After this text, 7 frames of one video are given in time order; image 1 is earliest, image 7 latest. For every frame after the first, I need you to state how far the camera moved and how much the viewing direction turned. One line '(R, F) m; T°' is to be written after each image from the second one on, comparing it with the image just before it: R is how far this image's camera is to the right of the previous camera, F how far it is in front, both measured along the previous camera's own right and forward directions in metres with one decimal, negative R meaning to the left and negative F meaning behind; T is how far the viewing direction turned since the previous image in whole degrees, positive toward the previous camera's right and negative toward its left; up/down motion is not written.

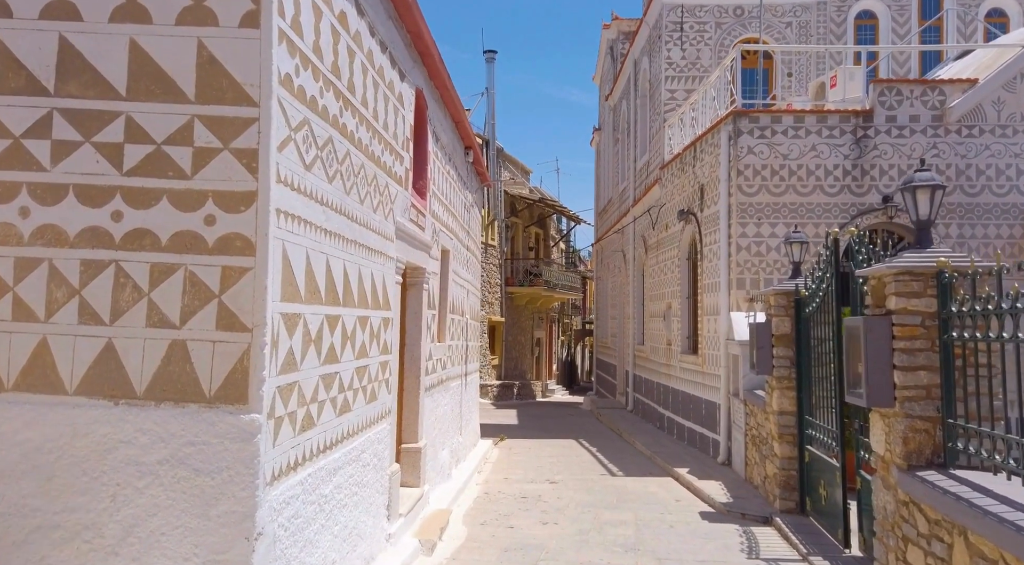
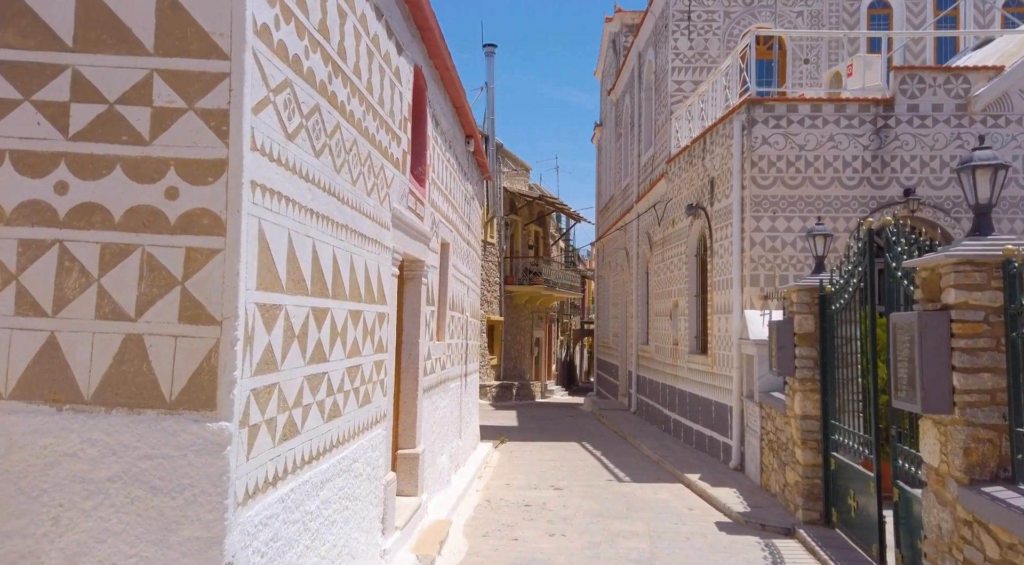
(-0.1, +0.5) m; 0°
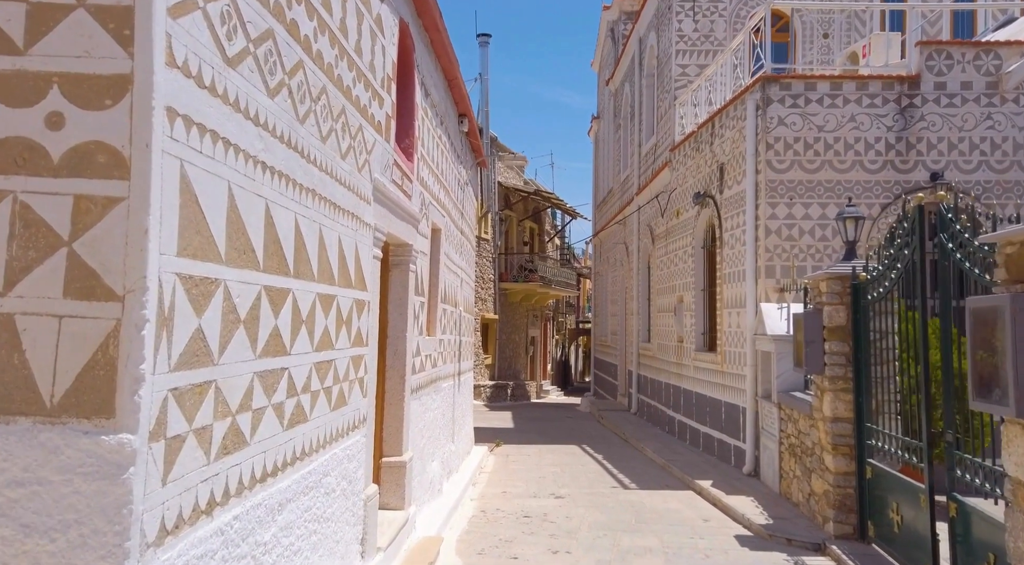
(0.0, +0.7) m; 0°
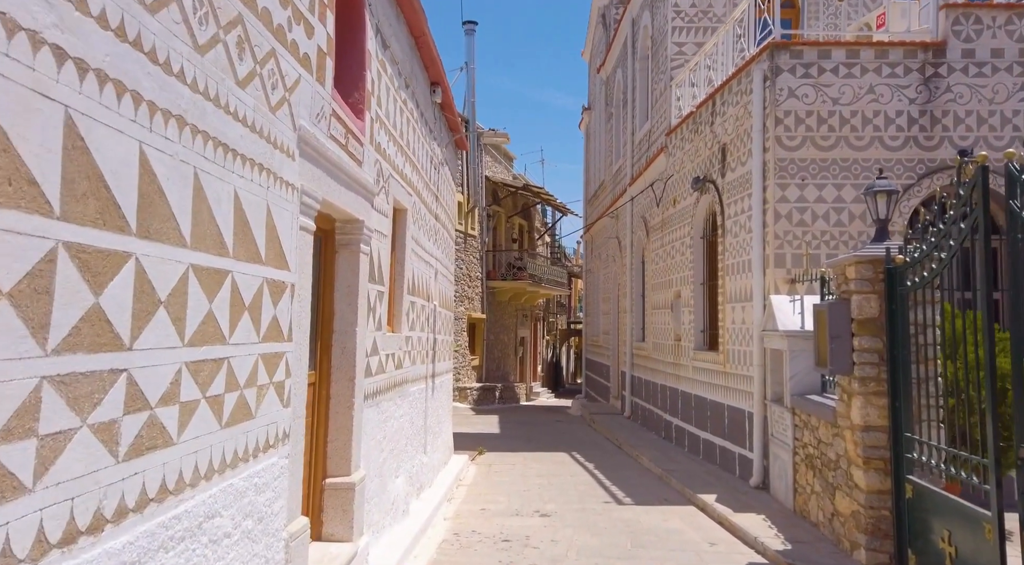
(+0.1, +1.0) m; +1°
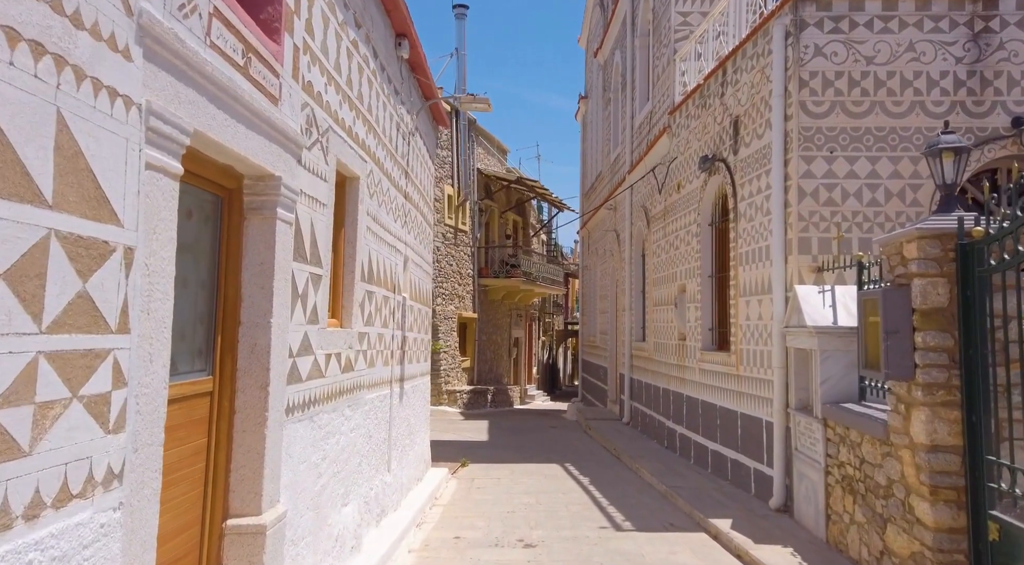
(+0.1, +1.2) m; 0°
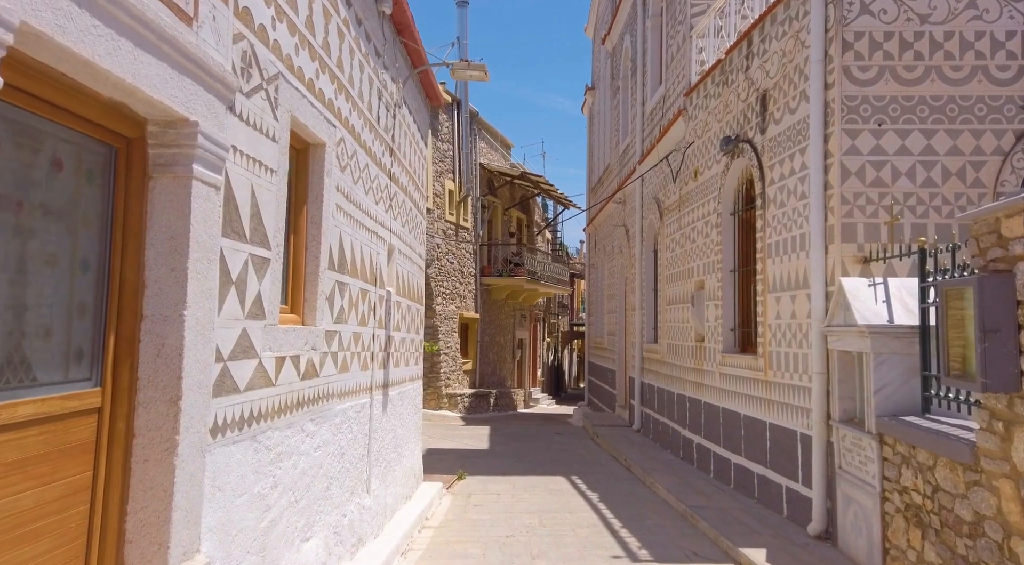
(0.0, +0.9) m; 0°
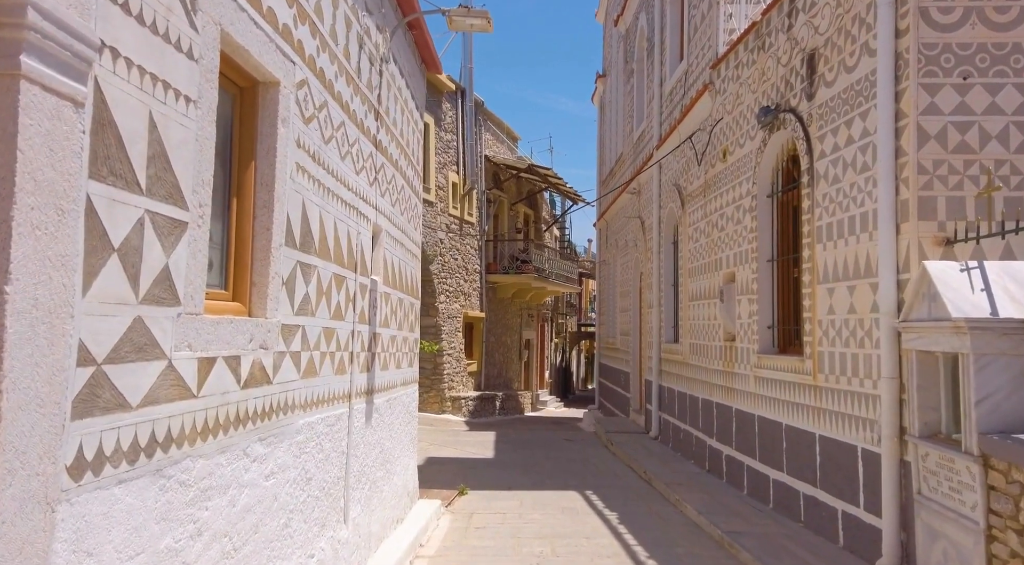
(0.0, +1.0) m; 0°
